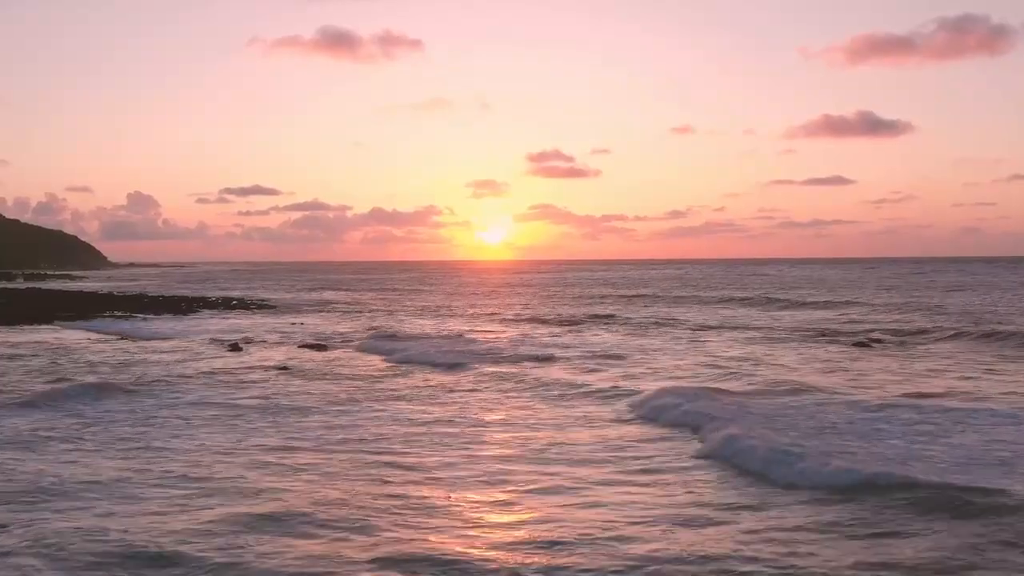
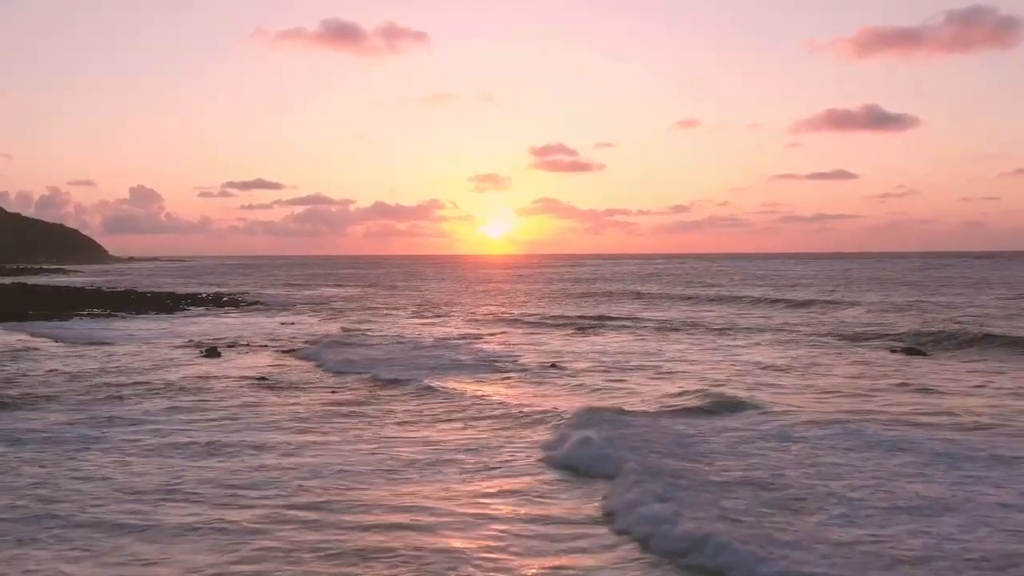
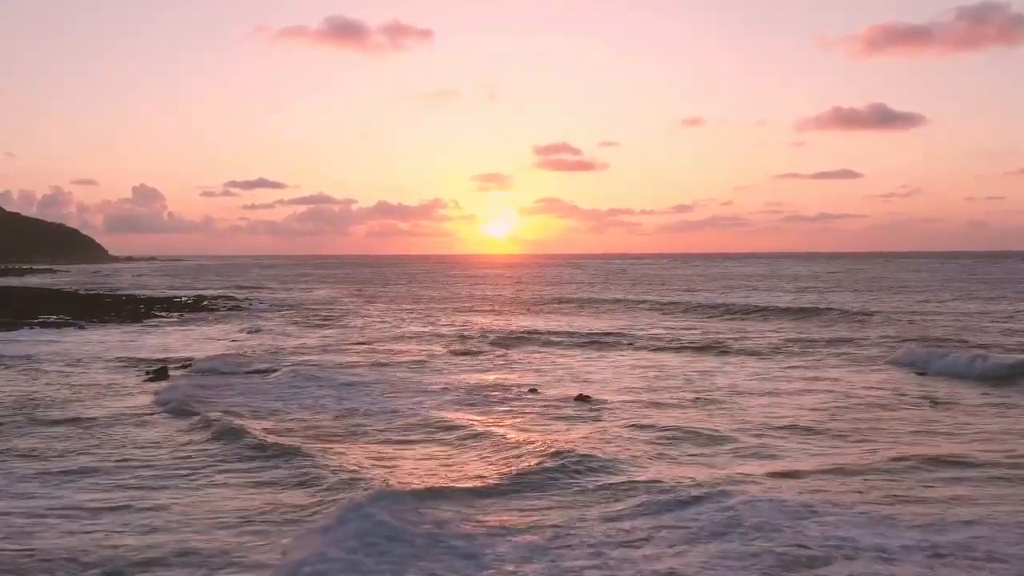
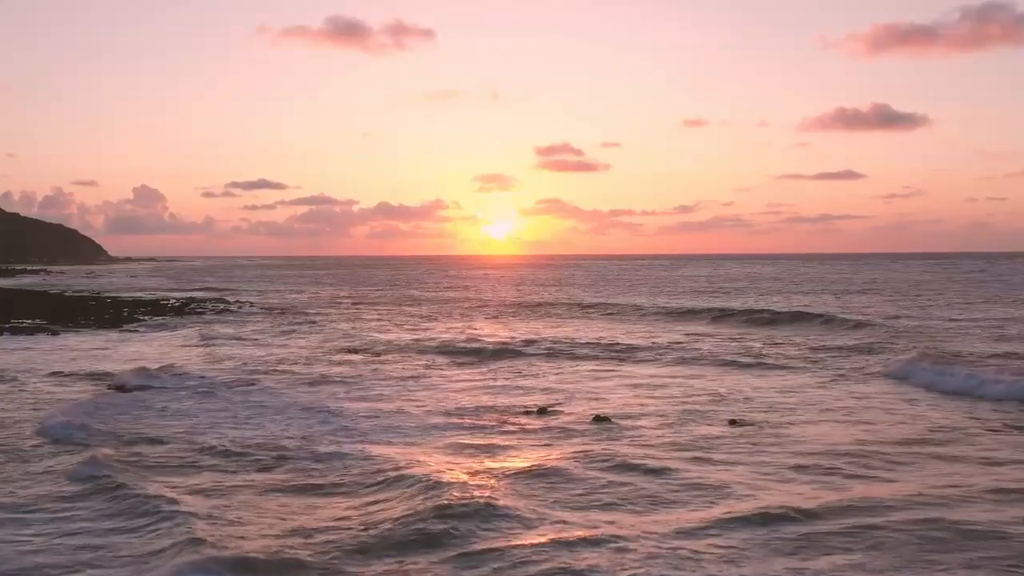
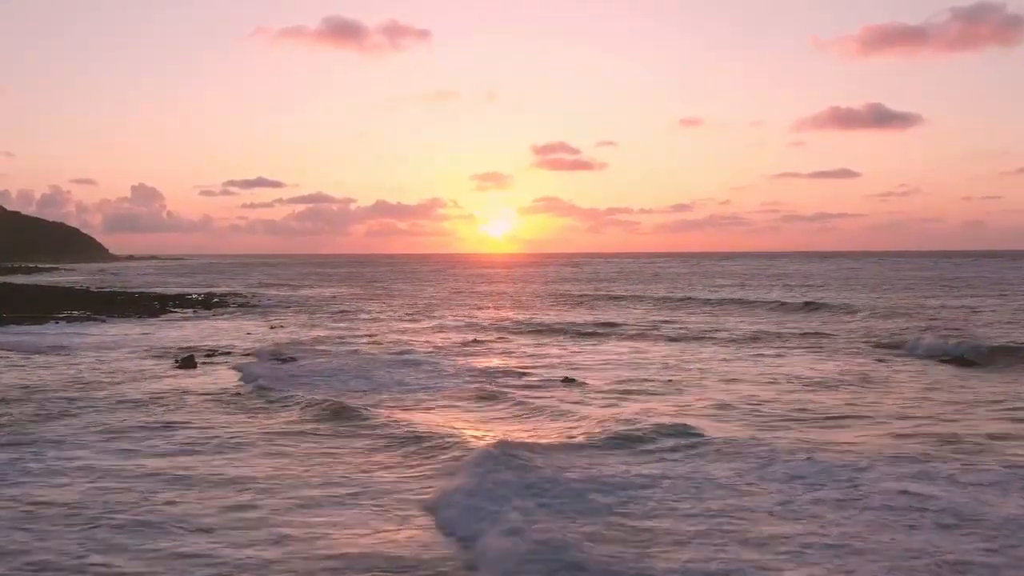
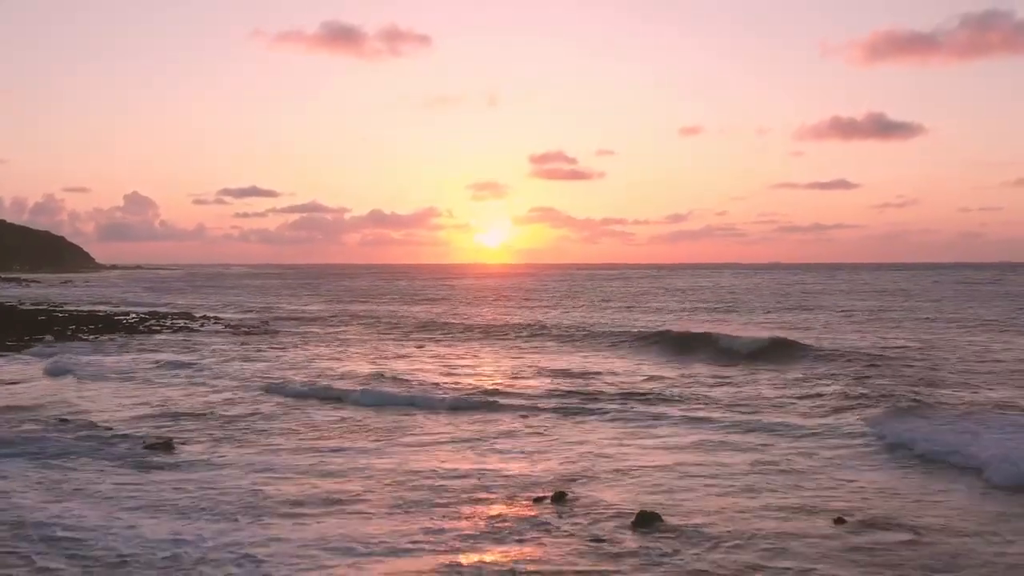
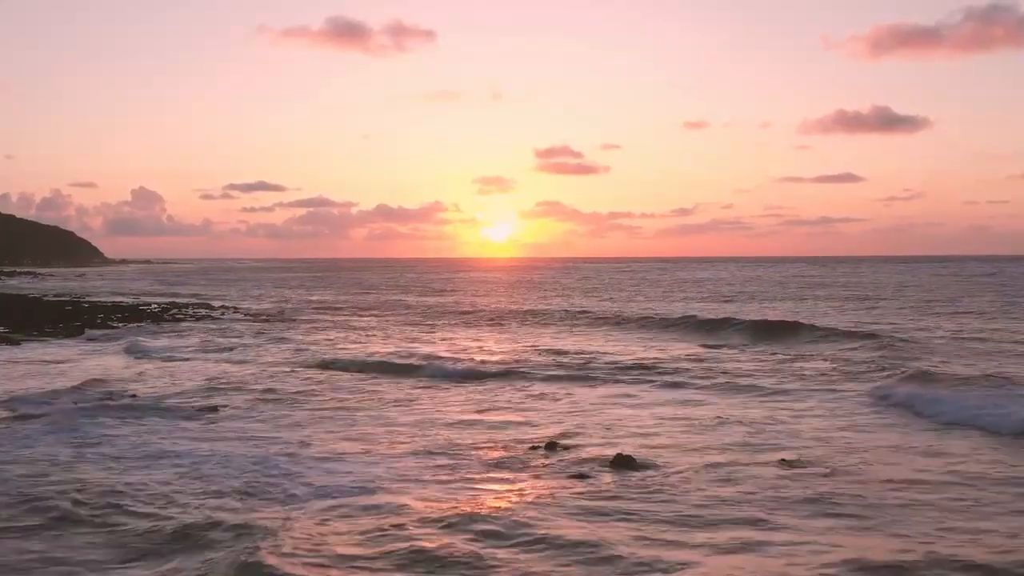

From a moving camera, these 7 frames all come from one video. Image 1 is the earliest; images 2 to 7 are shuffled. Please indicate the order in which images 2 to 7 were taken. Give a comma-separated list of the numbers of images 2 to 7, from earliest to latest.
2, 5, 3, 4, 7, 6
